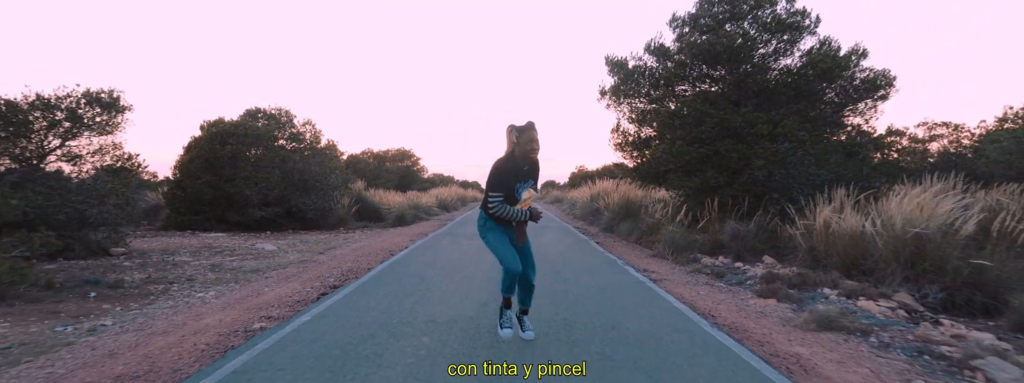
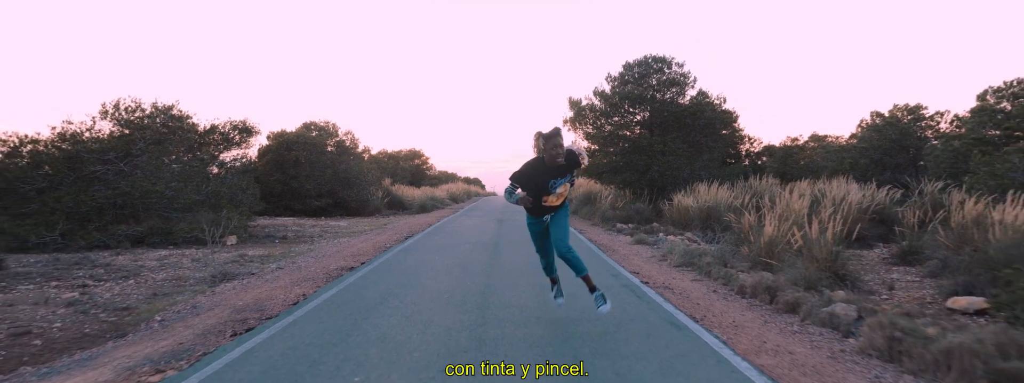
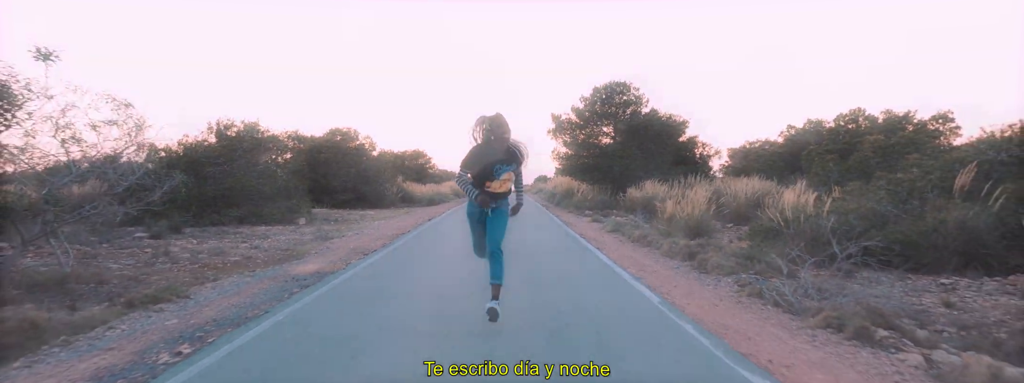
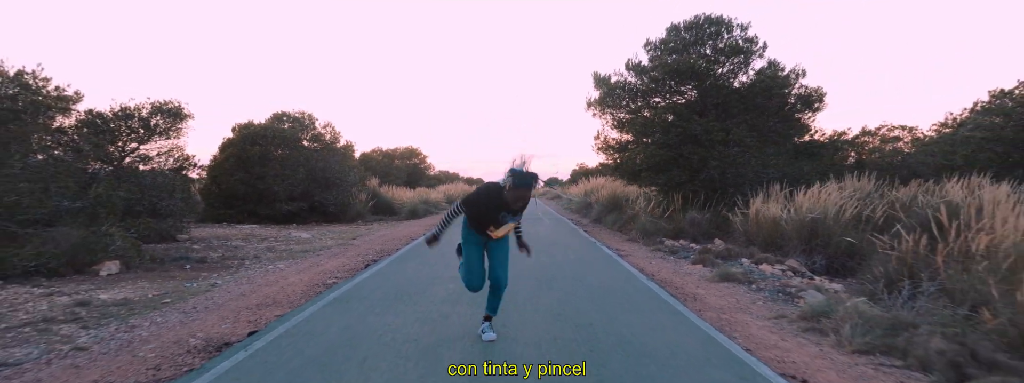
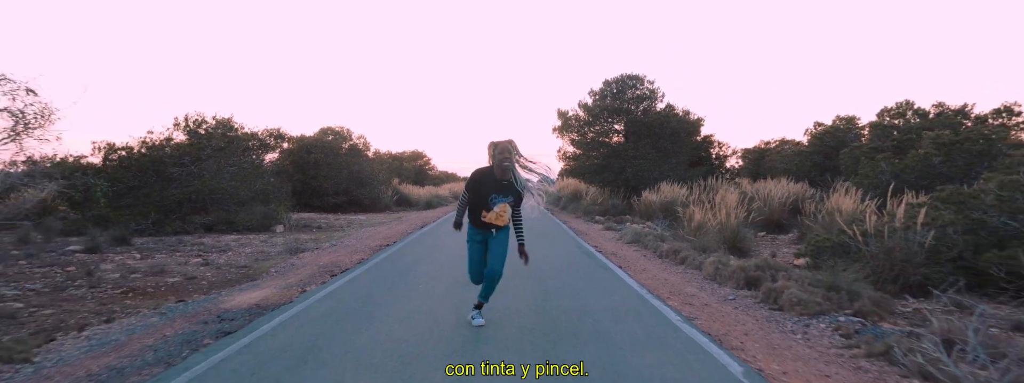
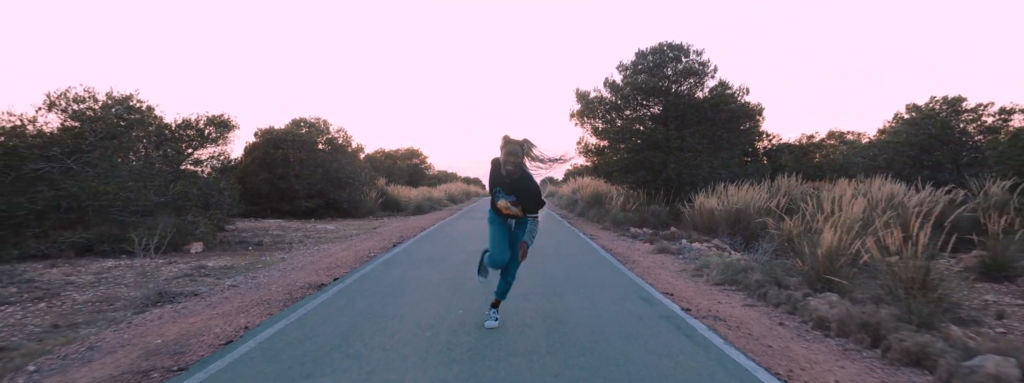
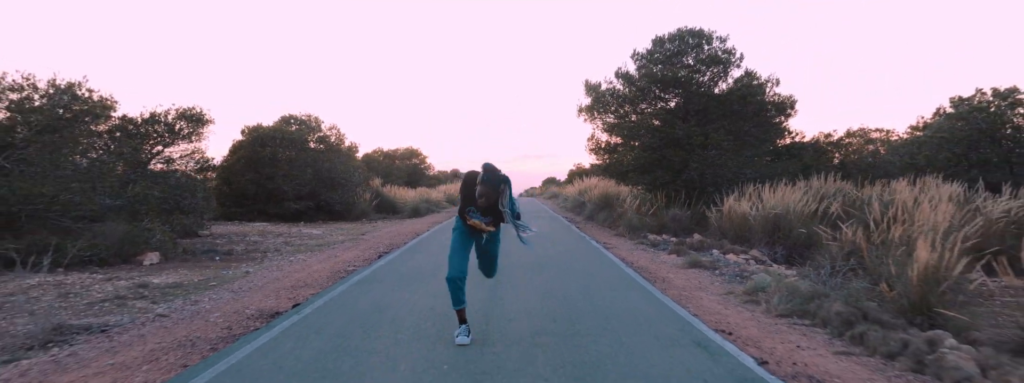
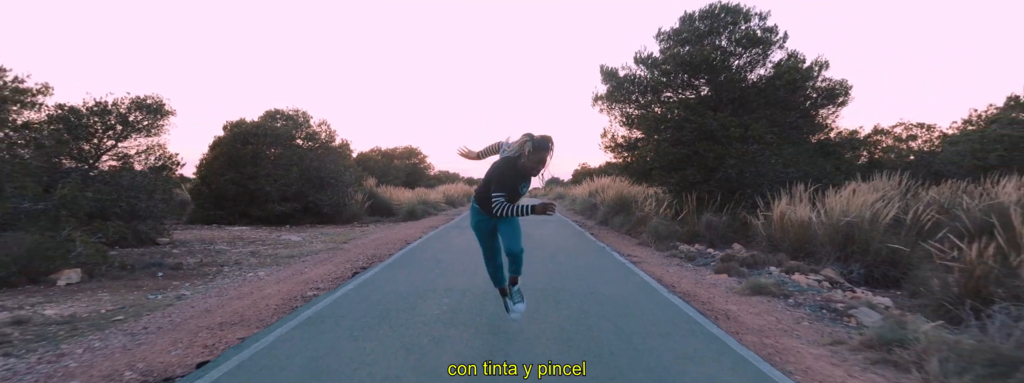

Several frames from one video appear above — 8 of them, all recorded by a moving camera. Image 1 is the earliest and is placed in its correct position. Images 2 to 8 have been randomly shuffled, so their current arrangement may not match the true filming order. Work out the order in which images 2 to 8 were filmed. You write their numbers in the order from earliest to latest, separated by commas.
8, 4, 7, 6, 2, 5, 3
